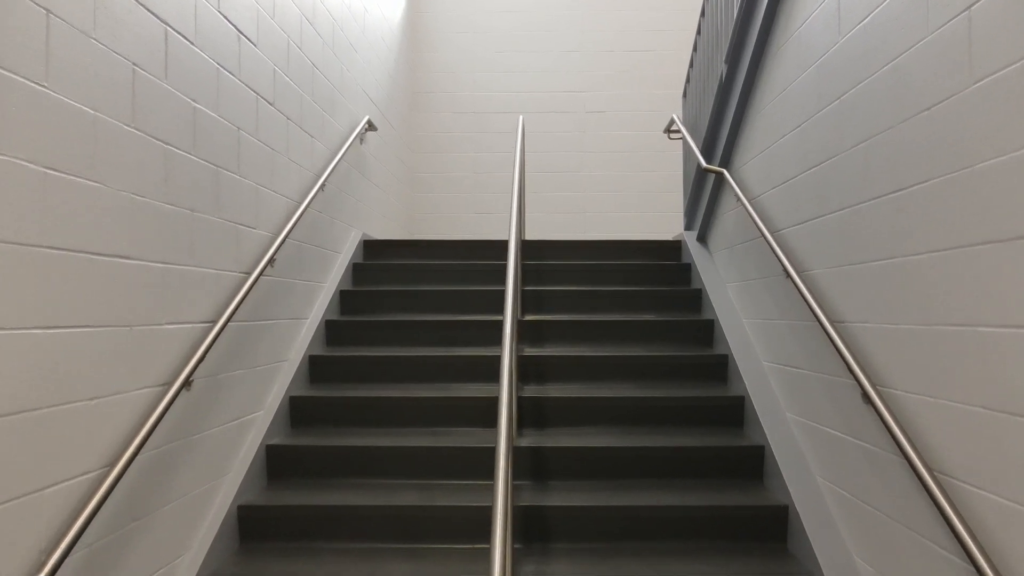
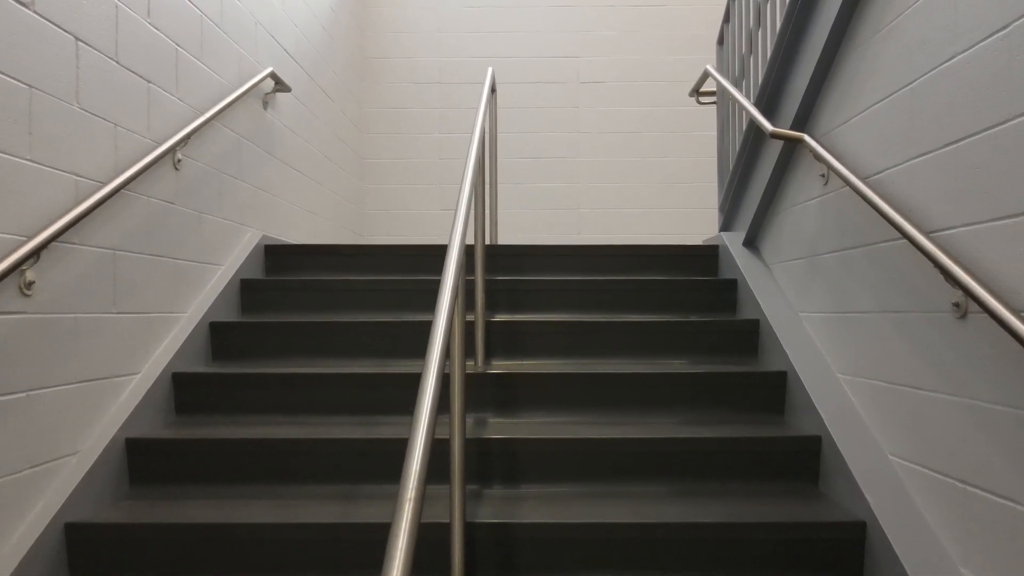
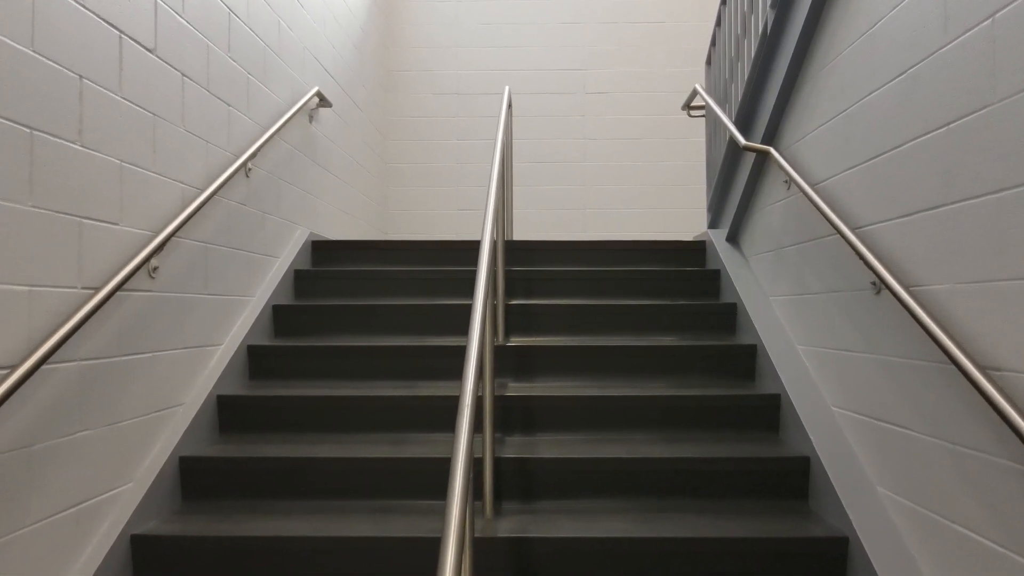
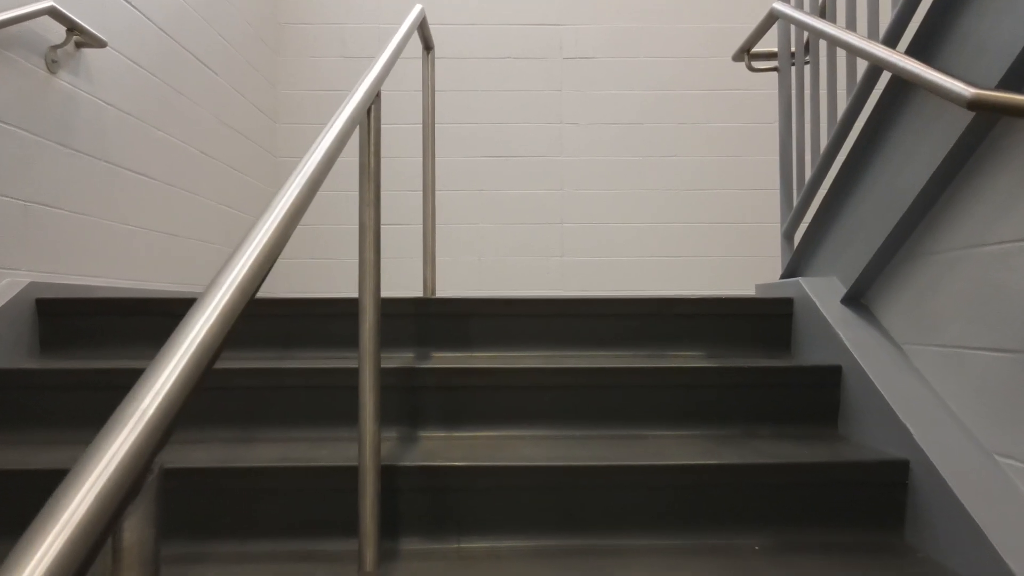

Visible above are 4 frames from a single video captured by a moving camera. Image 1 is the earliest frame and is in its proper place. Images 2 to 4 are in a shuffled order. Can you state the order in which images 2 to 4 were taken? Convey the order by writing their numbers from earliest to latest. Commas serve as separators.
3, 2, 4
